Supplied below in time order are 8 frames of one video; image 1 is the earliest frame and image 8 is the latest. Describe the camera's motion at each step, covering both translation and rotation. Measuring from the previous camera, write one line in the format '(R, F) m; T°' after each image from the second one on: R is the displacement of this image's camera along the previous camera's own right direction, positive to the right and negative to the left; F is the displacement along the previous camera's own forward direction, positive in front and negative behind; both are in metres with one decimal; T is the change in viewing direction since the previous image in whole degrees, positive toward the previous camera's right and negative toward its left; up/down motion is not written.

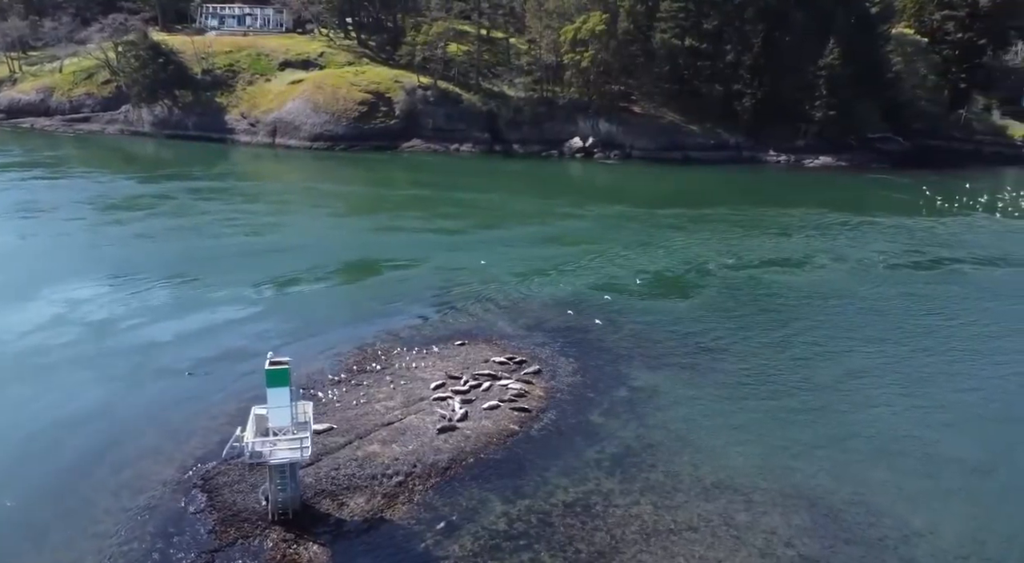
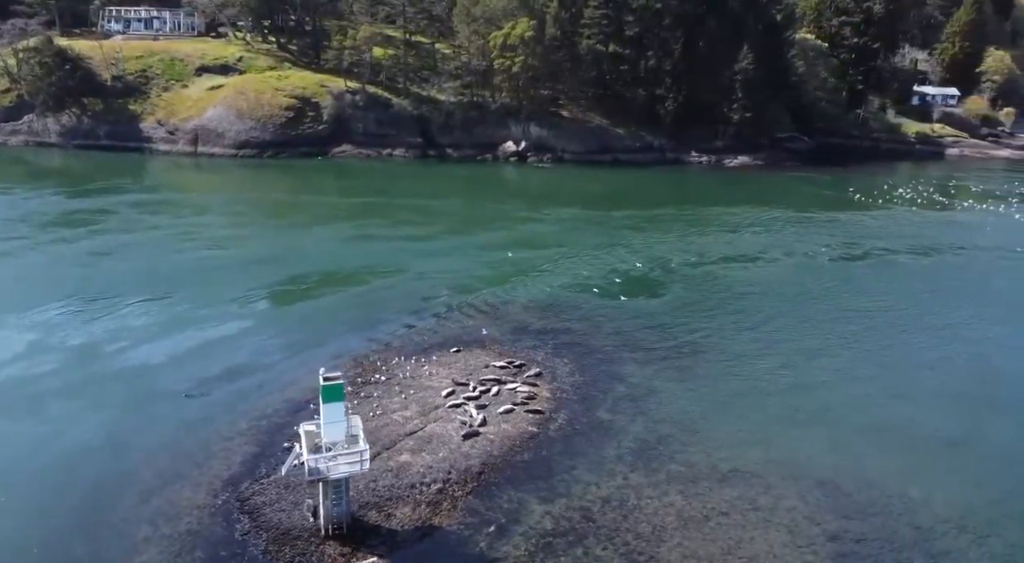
(-1.3, -0.1) m; +6°
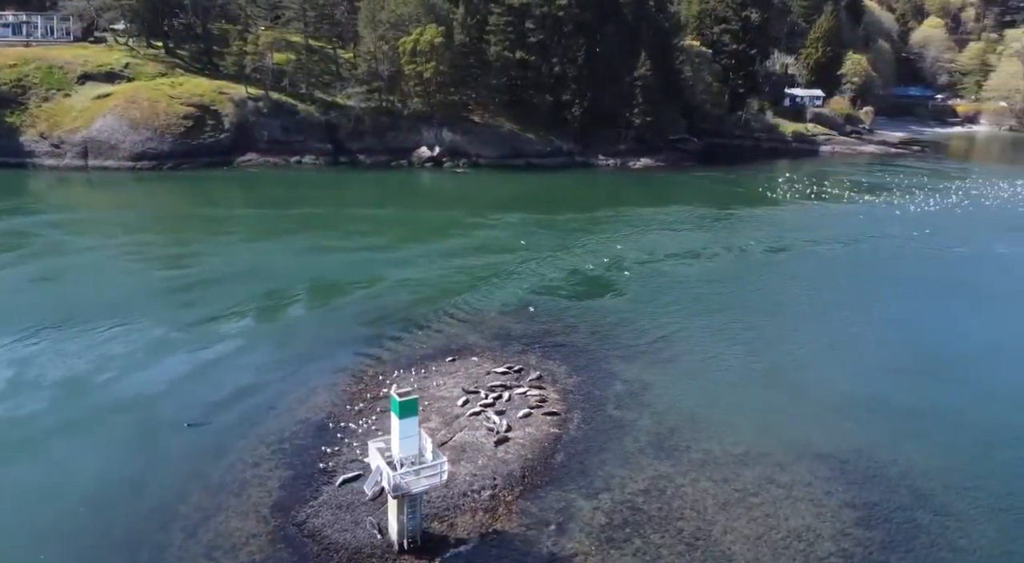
(-1.6, -0.1) m; +8°
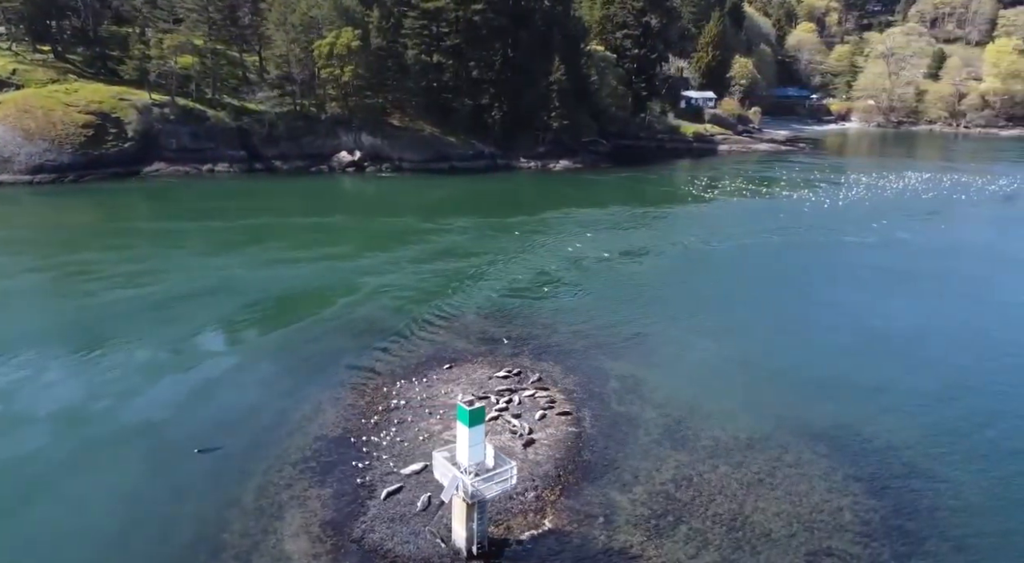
(-1.4, -0.1) m; +7°
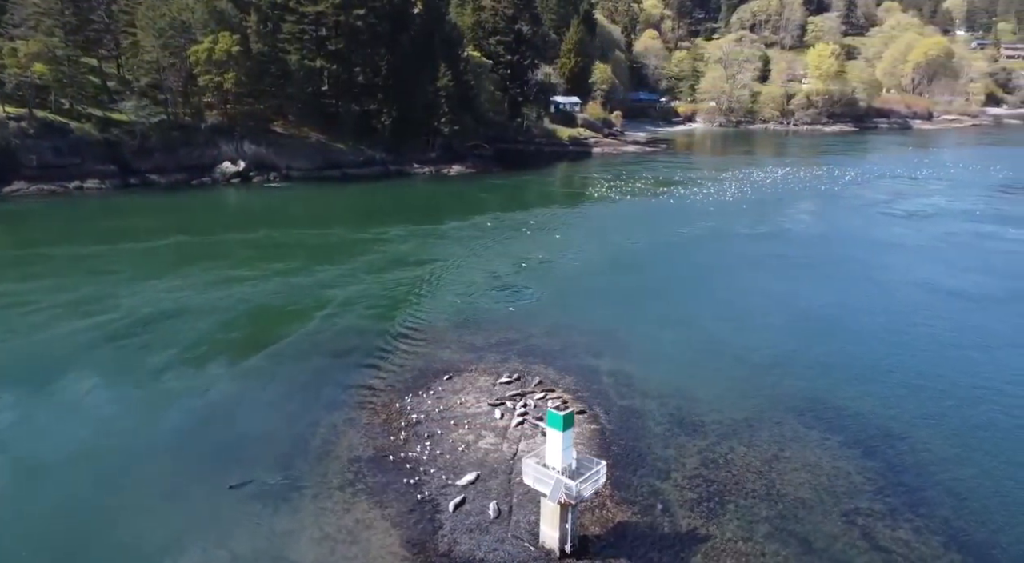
(-2.0, -0.1) m; +9°
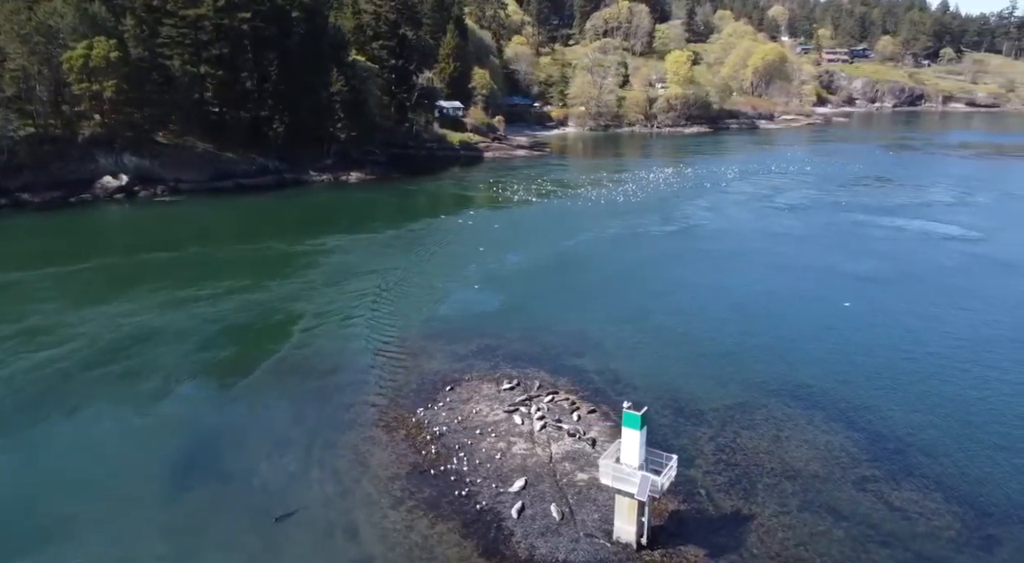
(-1.8, -0.1) m; +8°
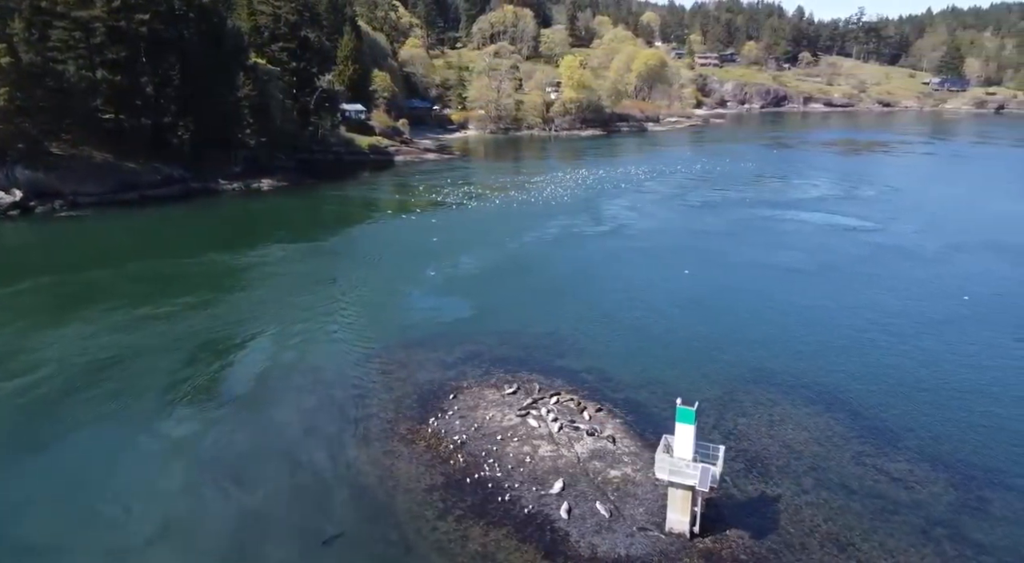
(-1.5, -0.1) m; +7°
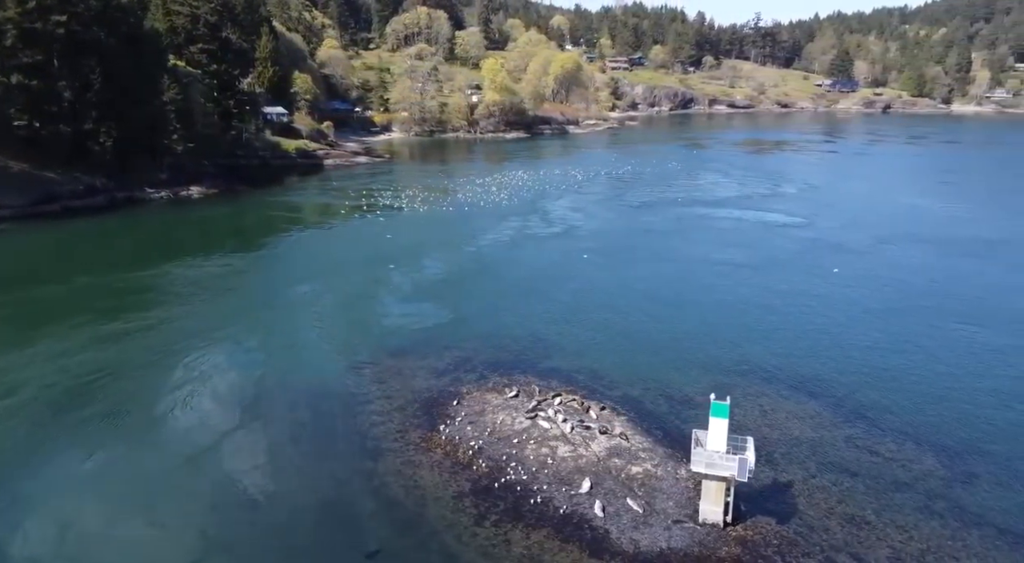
(-1.2, -0.1) m; +5°
